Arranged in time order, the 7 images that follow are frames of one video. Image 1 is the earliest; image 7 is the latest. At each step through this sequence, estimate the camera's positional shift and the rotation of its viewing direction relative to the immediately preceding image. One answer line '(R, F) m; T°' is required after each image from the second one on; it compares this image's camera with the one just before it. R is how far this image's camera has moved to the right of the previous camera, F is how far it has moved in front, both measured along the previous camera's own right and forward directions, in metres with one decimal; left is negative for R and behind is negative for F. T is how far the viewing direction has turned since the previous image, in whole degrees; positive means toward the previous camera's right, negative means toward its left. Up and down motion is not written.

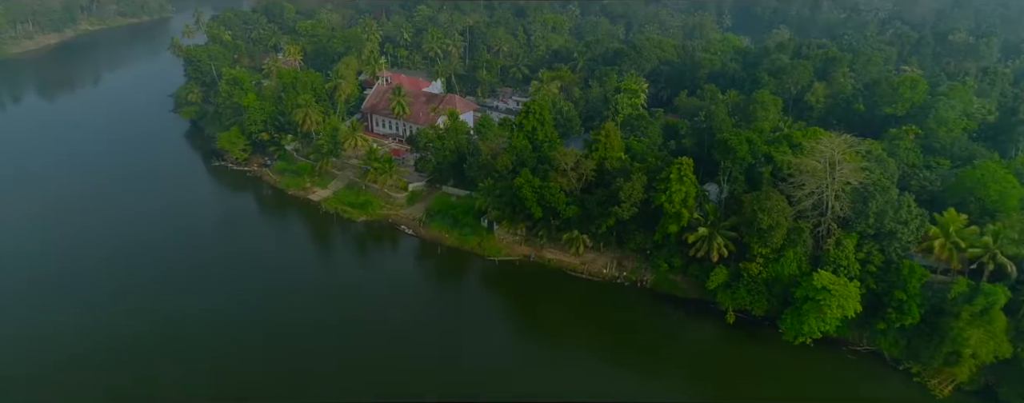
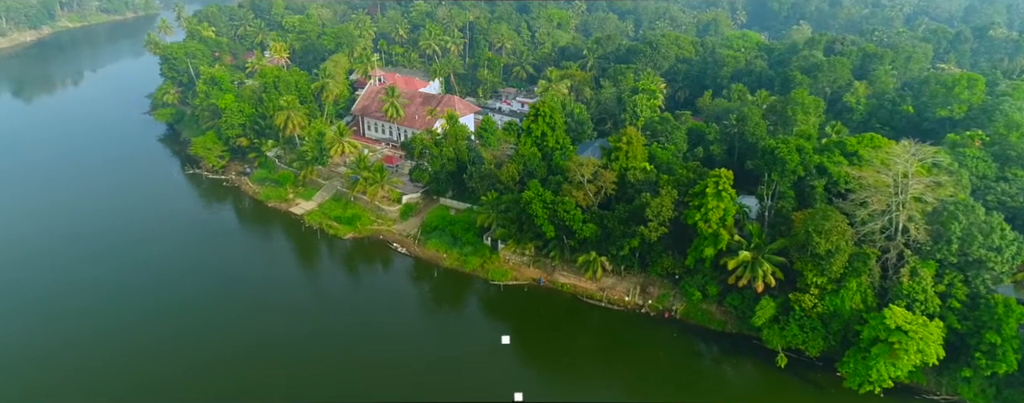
(-0.5, +5.5) m; 0°
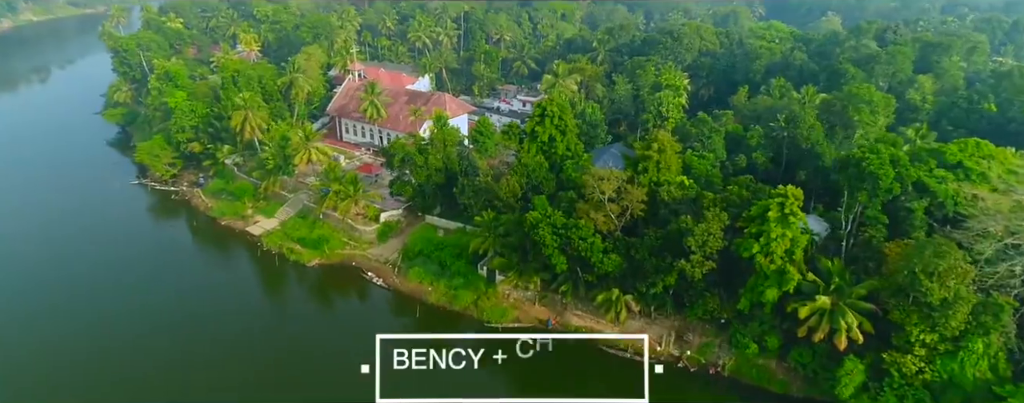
(-0.1, +7.7) m; 0°
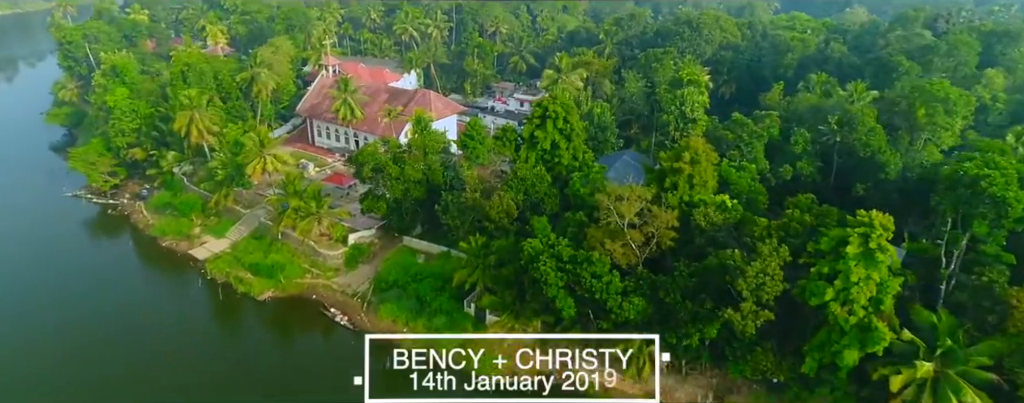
(+0.2, +6.3) m; 0°
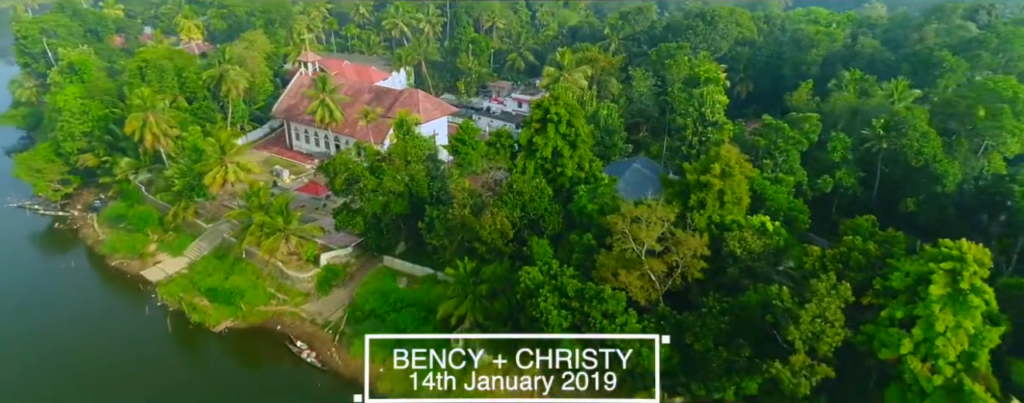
(+0.2, +4.0) m; 0°
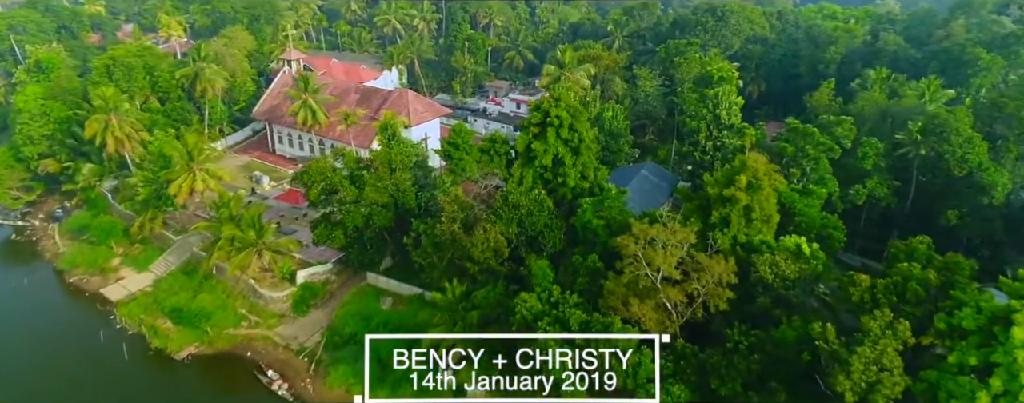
(+0.1, +2.6) m; 0°
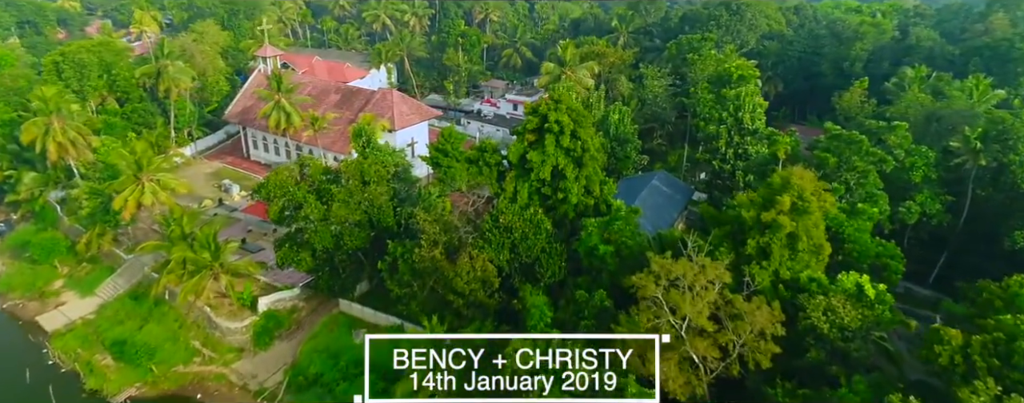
(+0.3, +3.2) m; 0°
